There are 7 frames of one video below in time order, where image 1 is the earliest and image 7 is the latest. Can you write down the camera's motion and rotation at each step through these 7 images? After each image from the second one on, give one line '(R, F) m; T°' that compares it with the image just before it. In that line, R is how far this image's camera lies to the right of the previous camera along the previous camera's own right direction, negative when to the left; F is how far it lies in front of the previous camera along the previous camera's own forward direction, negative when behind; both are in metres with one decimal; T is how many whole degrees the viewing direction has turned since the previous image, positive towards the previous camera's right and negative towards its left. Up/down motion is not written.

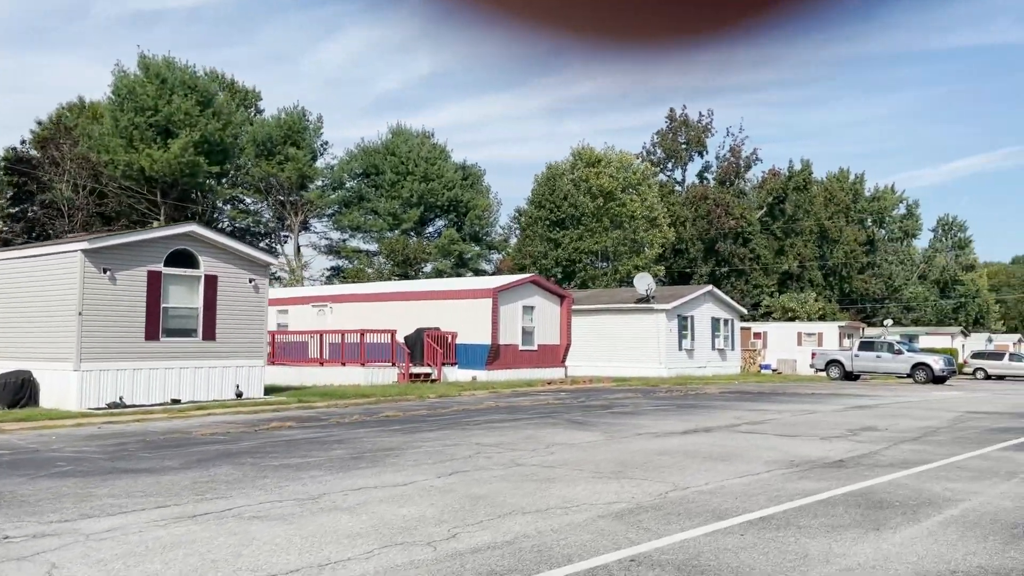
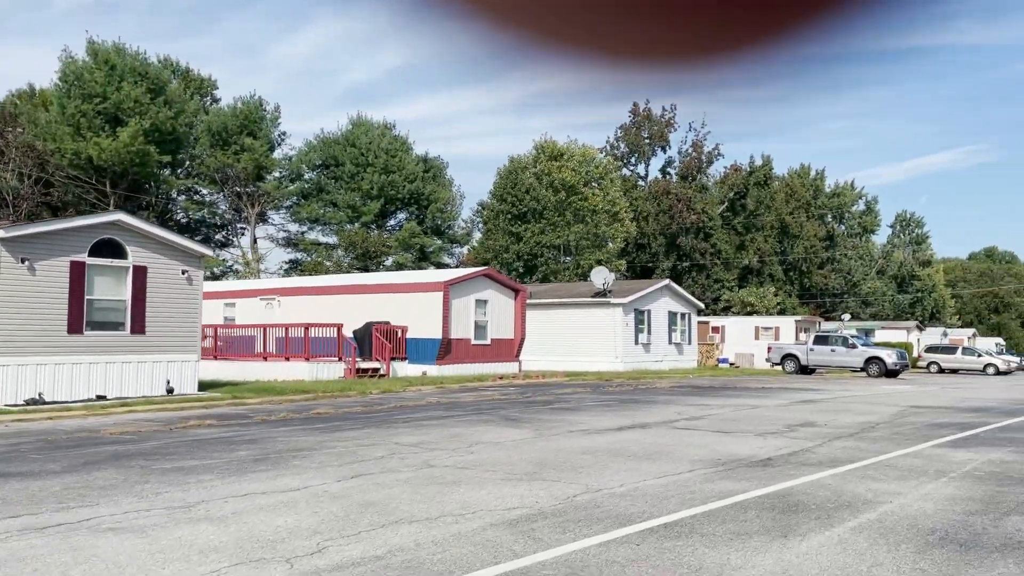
(+0.6, +0.5) m; +2°
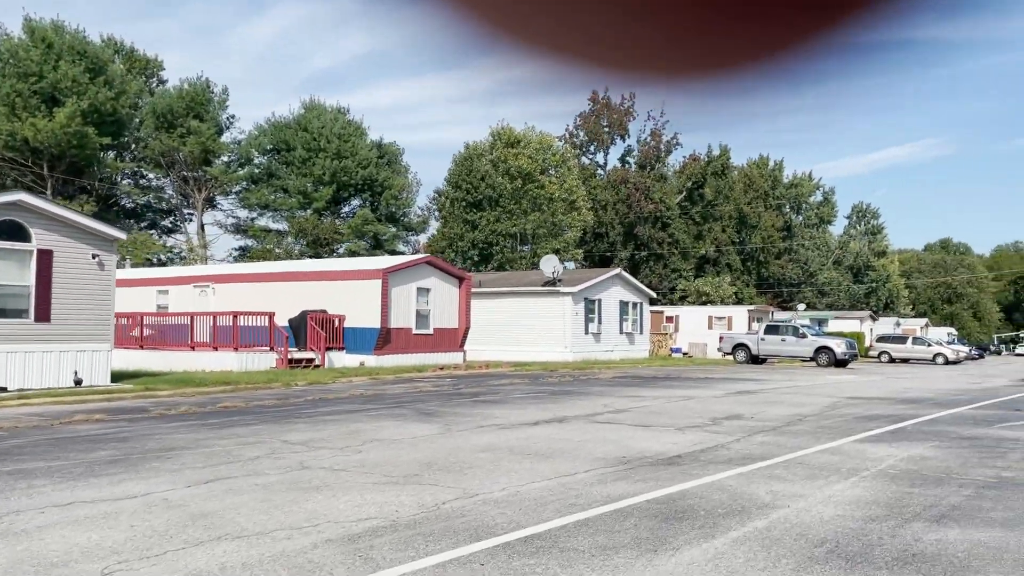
(+0.8, +0.7) m; +2°
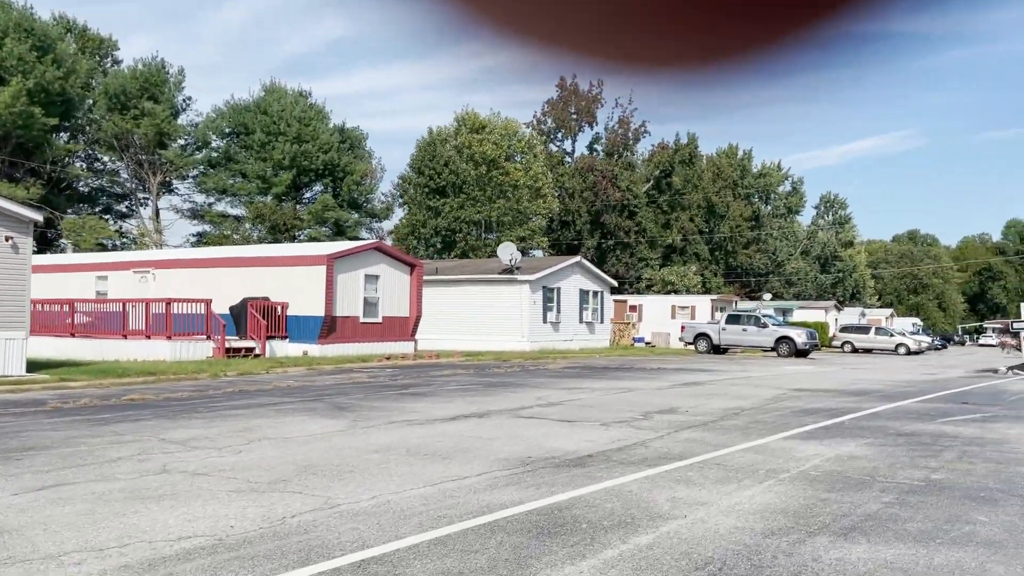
(+0.8, +0.8) m; +2°
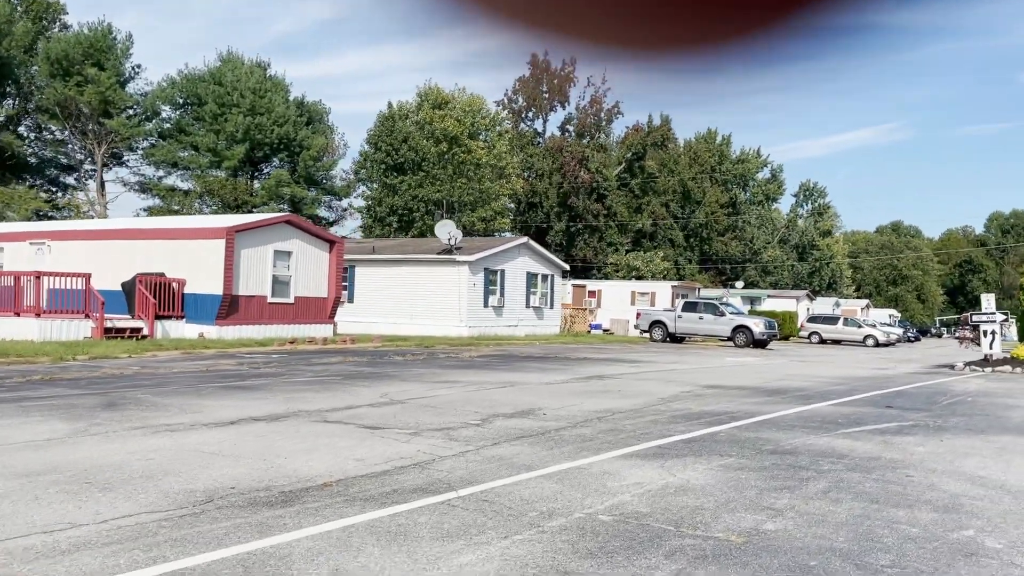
(+2.0, +2.1) m; +1°
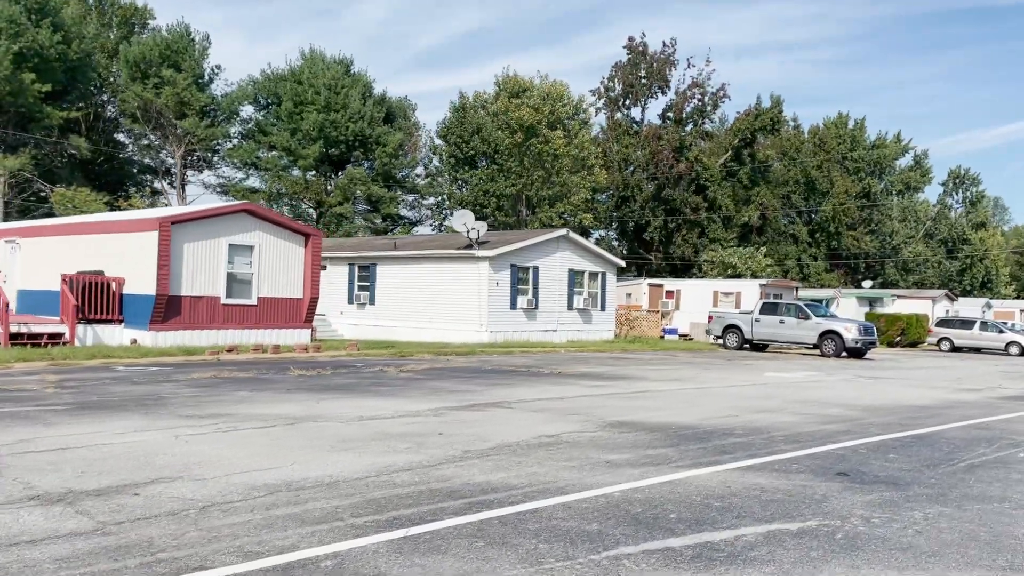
(+4.1, +4.7) m; -10°
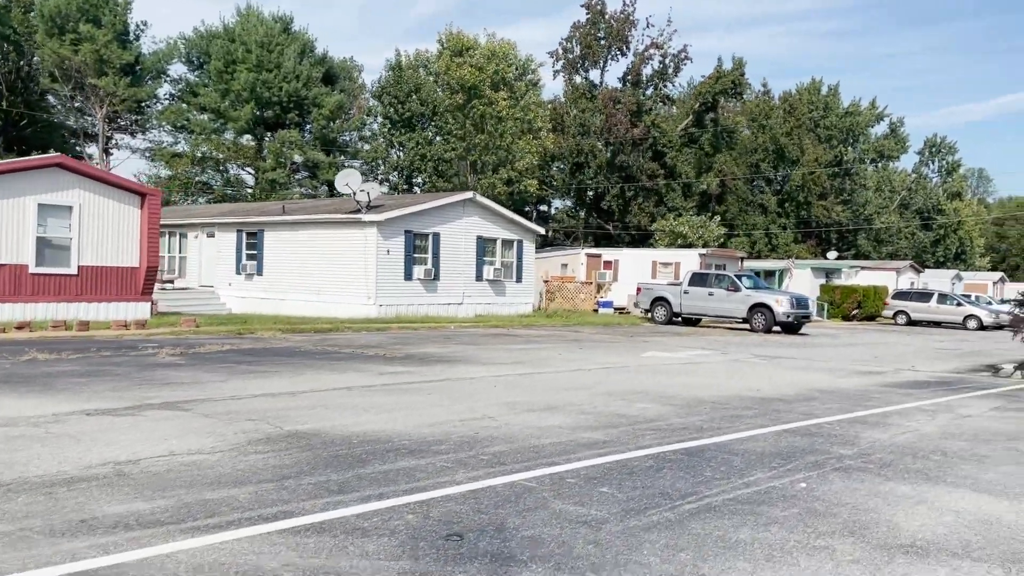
(+3.4, +2.9) m; +1°
